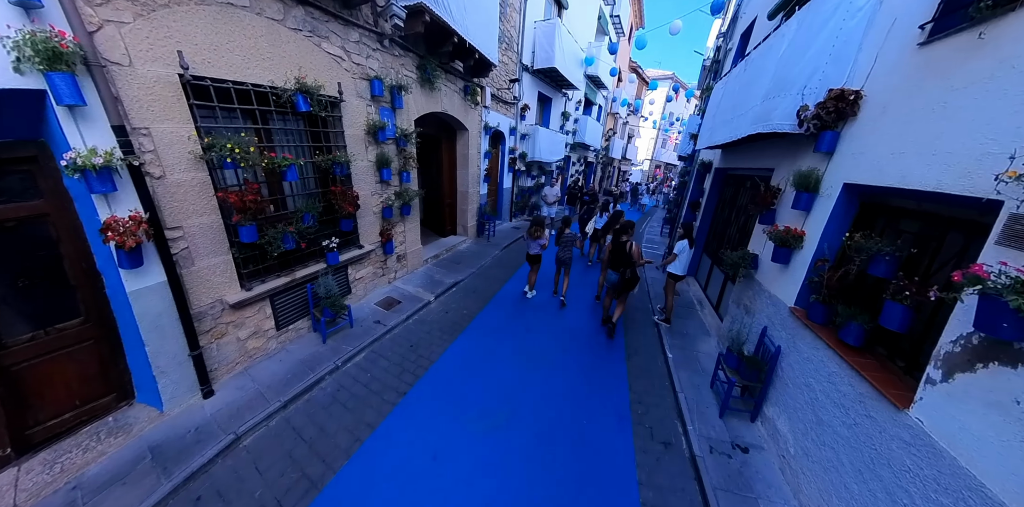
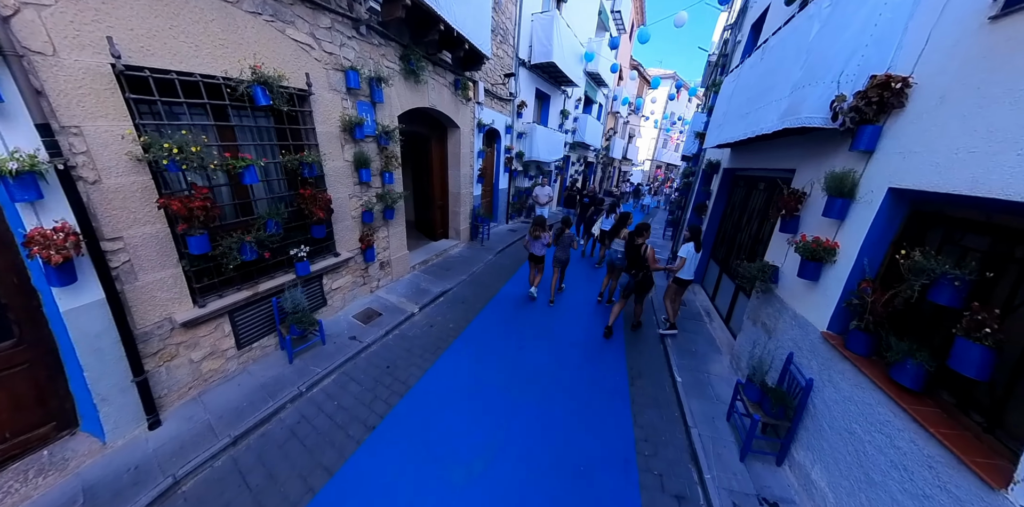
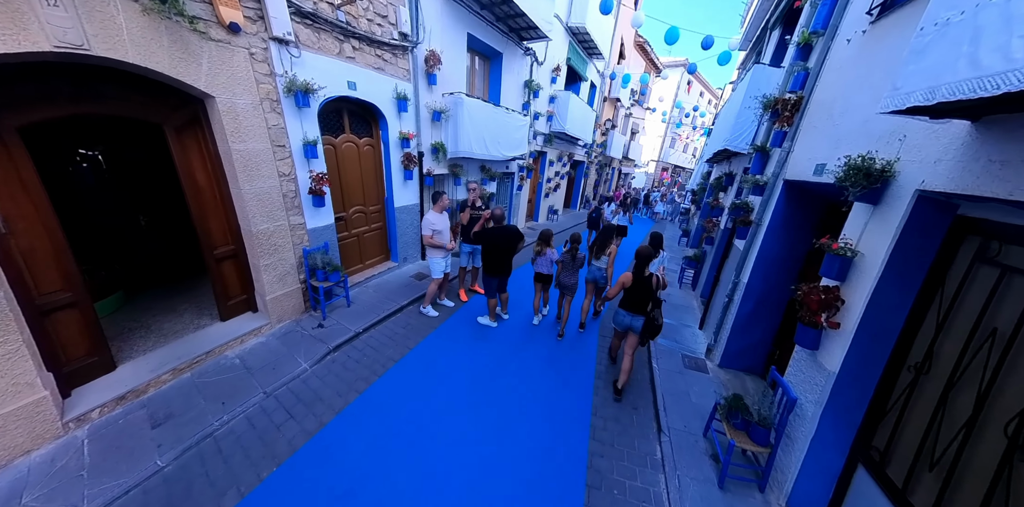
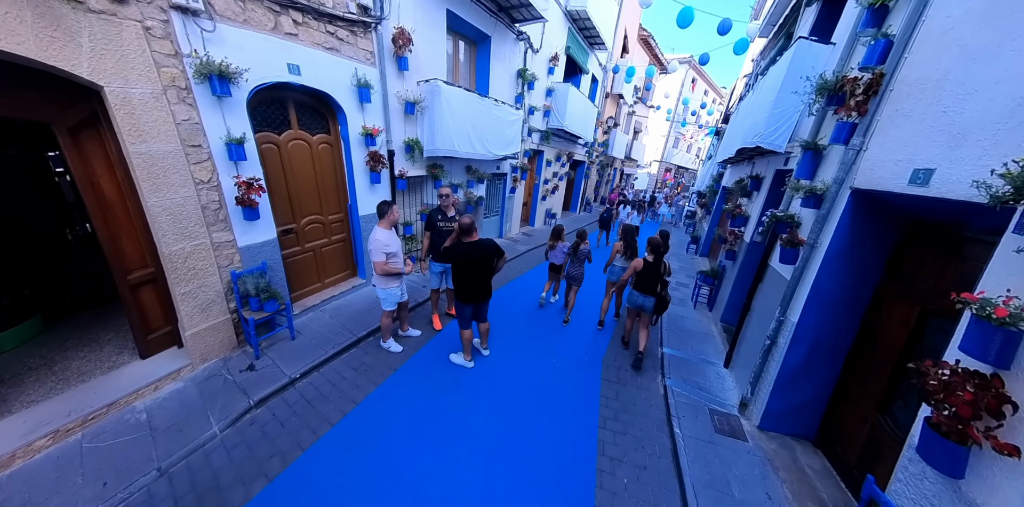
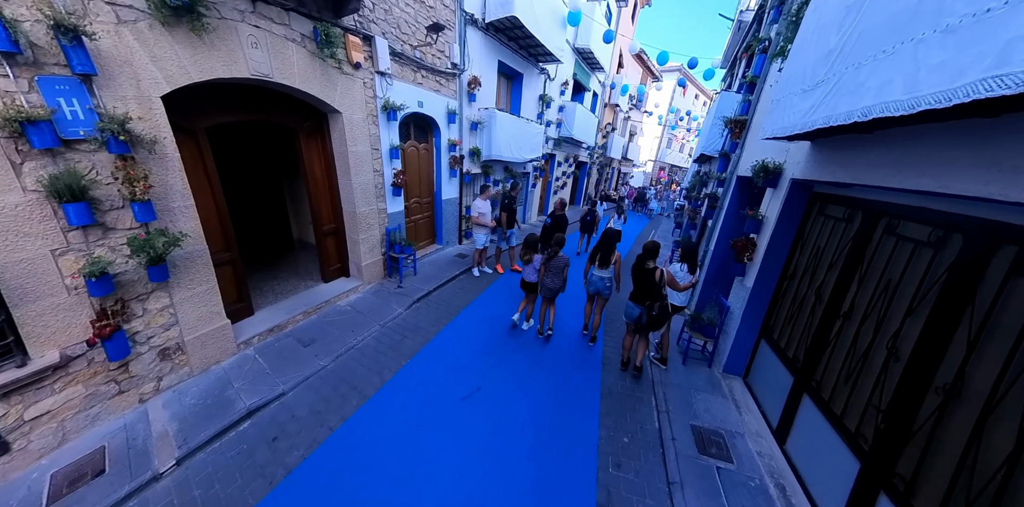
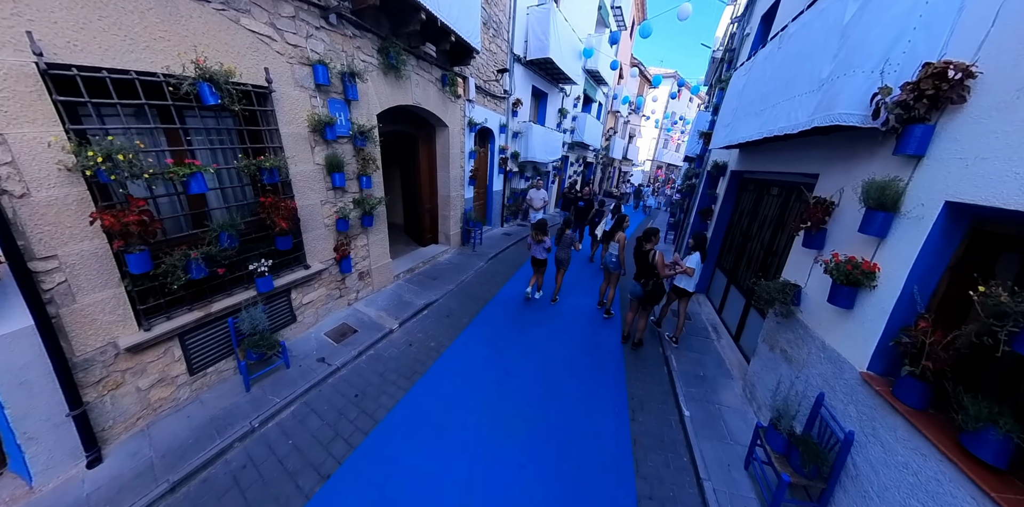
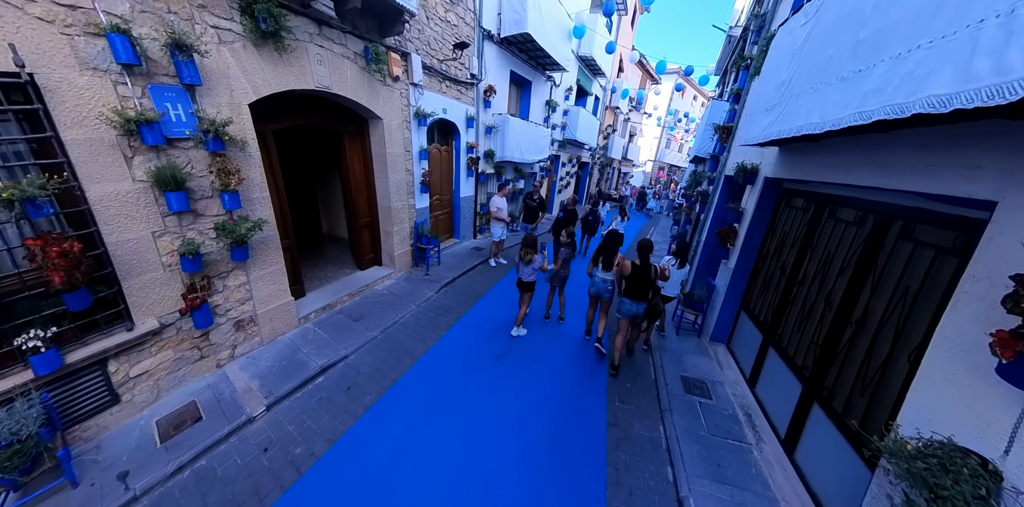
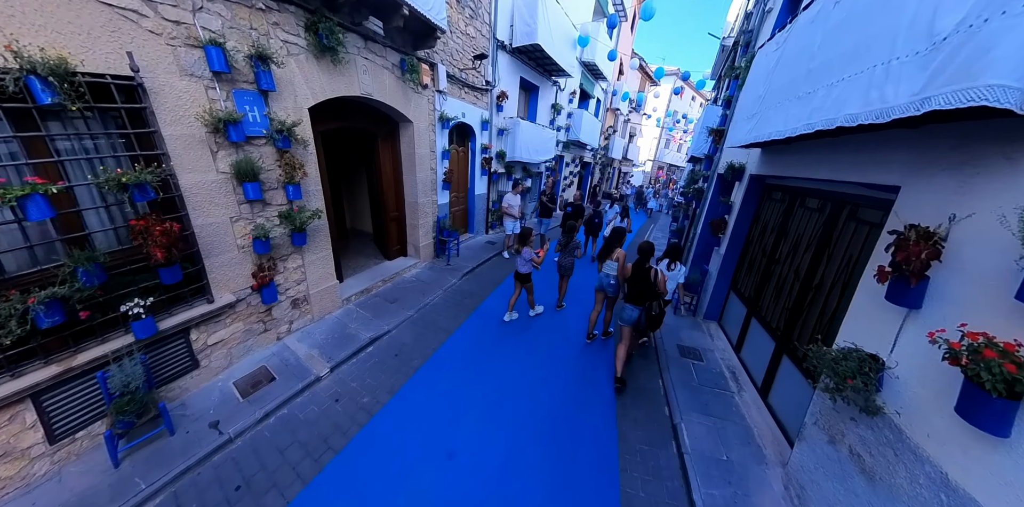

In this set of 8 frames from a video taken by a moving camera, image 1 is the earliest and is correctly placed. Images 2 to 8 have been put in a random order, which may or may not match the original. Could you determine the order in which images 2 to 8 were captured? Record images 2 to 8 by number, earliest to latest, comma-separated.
2, 6, 8, 7, 5, 3, 4
